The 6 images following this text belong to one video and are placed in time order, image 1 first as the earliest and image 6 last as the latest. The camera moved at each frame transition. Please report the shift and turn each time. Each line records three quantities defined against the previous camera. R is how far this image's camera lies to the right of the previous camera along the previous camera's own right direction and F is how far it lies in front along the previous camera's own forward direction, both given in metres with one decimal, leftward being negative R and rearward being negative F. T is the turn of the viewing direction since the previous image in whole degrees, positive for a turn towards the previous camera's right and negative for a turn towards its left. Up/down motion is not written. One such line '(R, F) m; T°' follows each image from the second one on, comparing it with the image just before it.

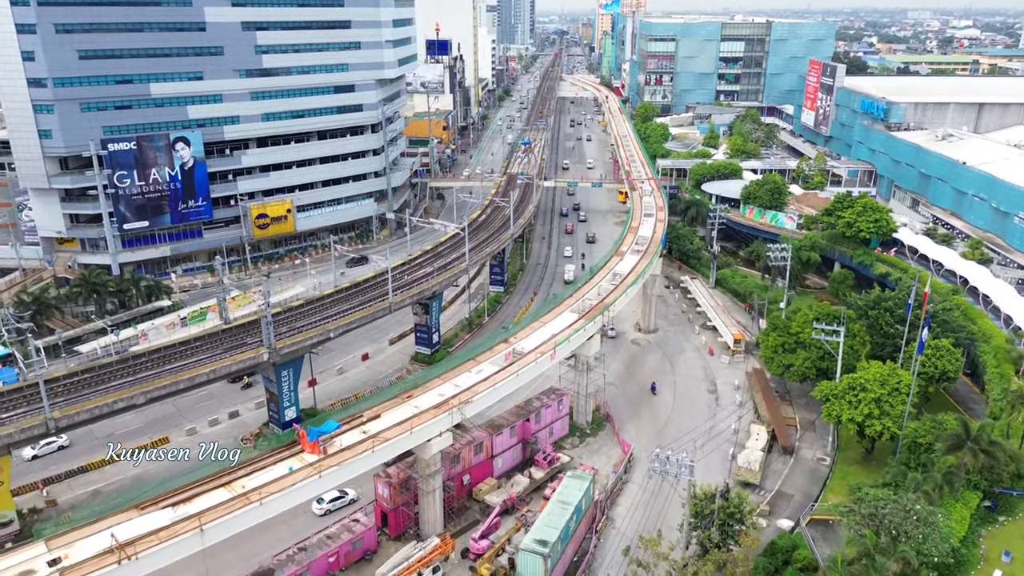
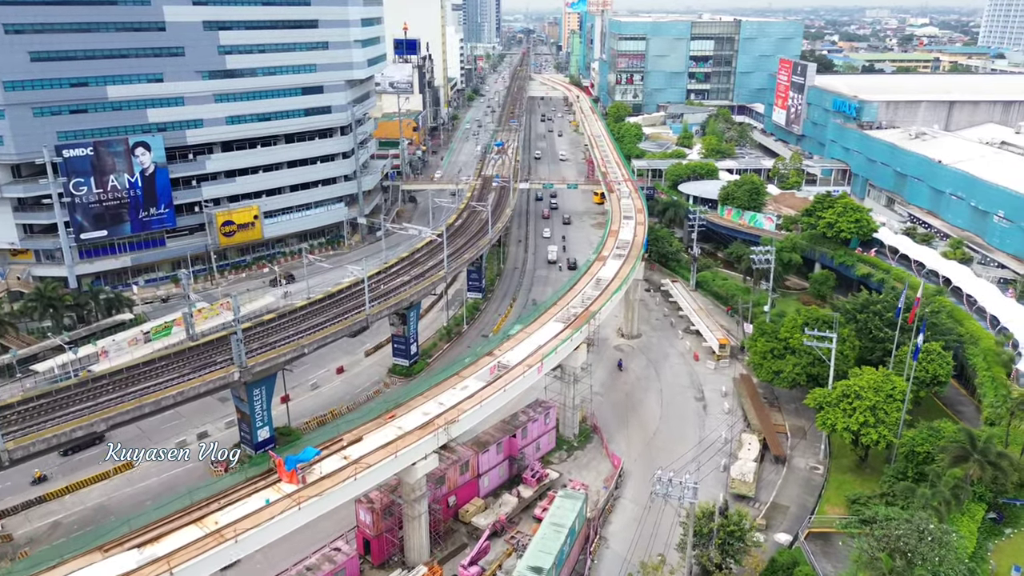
(-0.9, +1.9) m; +2°
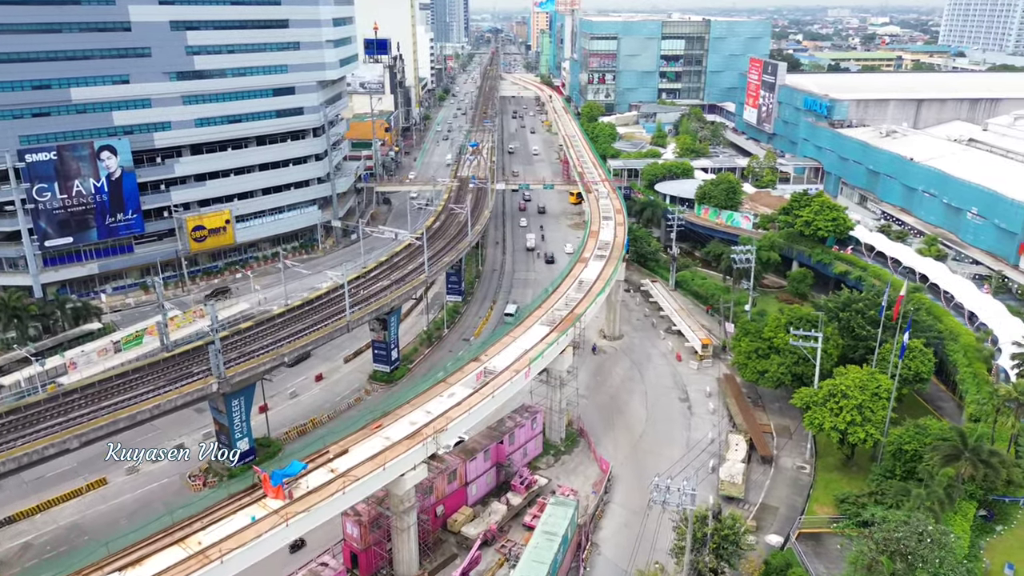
(-0.8, +0.7) m; +2°
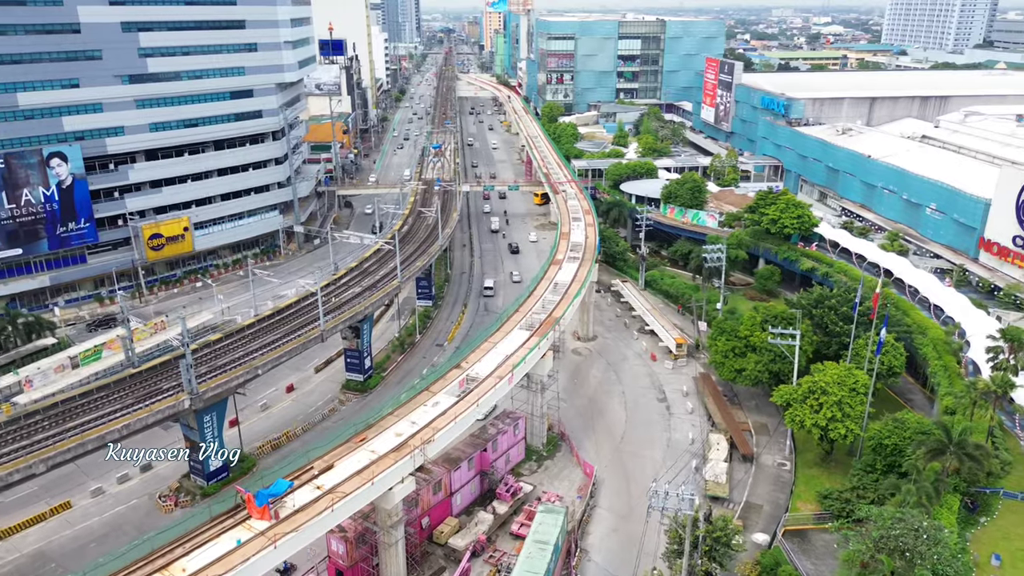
(-1.4, +0.7) m; +3°
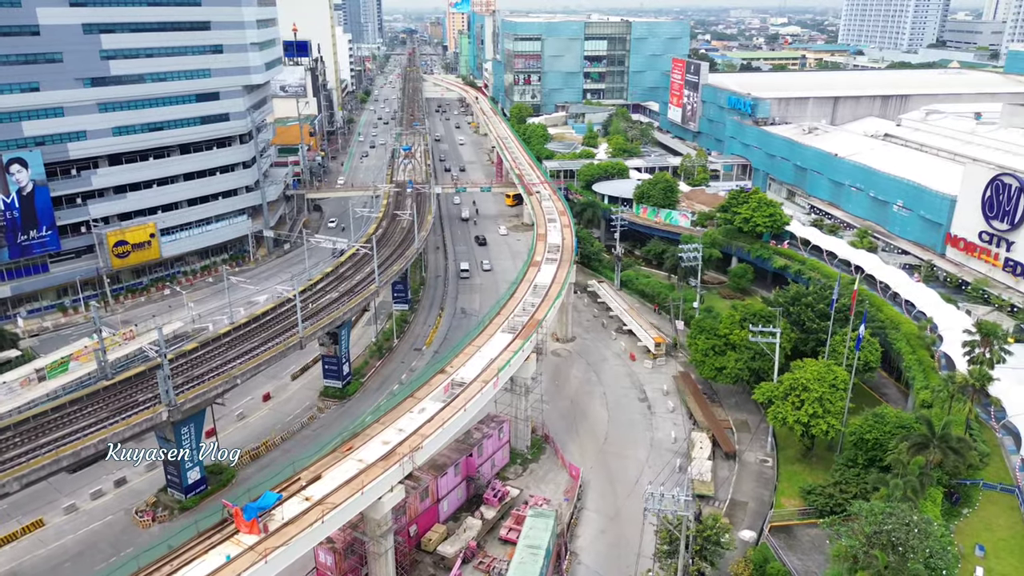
(-1.0, +0.3) m; +3°
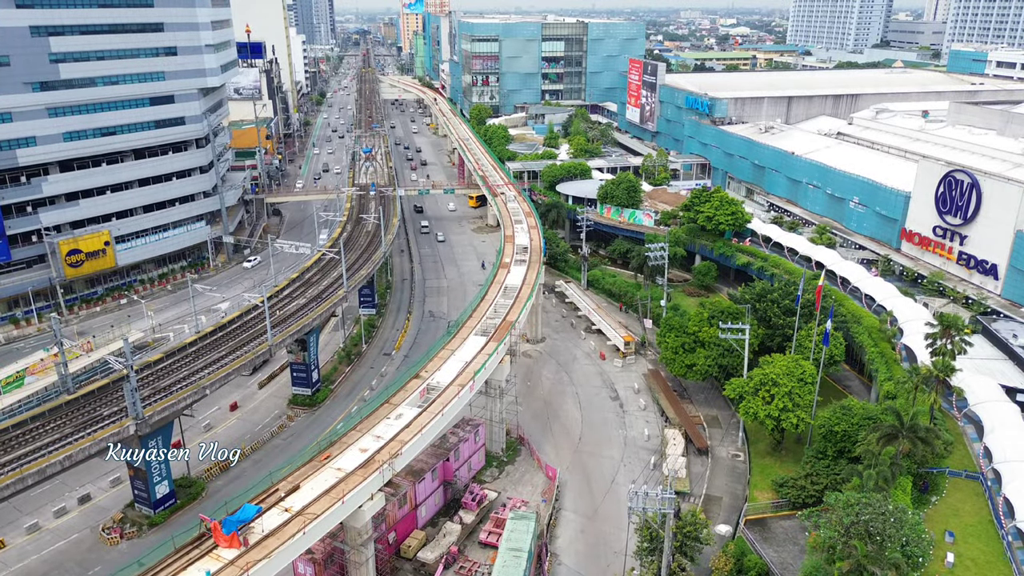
(-0.9, +0.1) m; +3°
